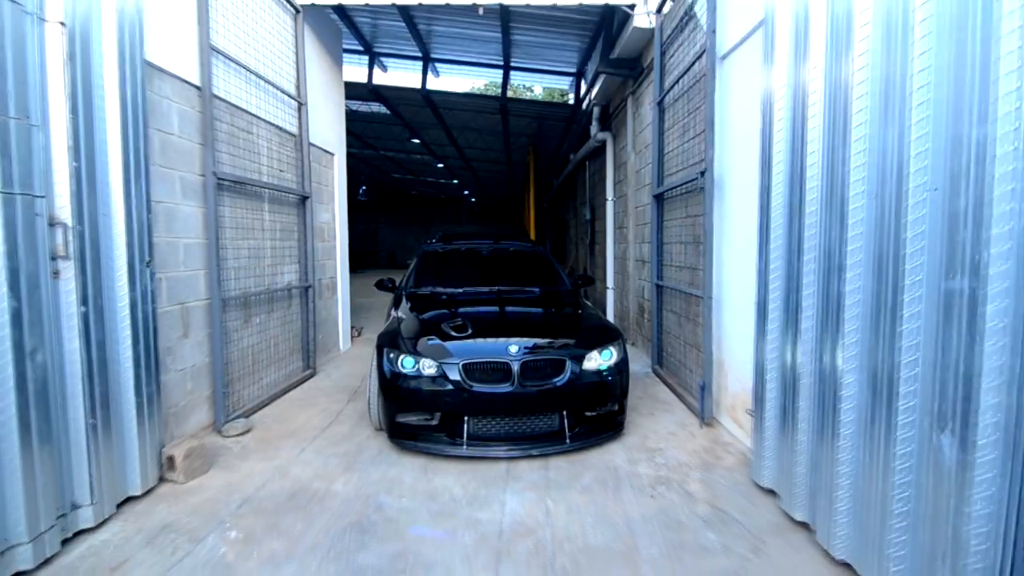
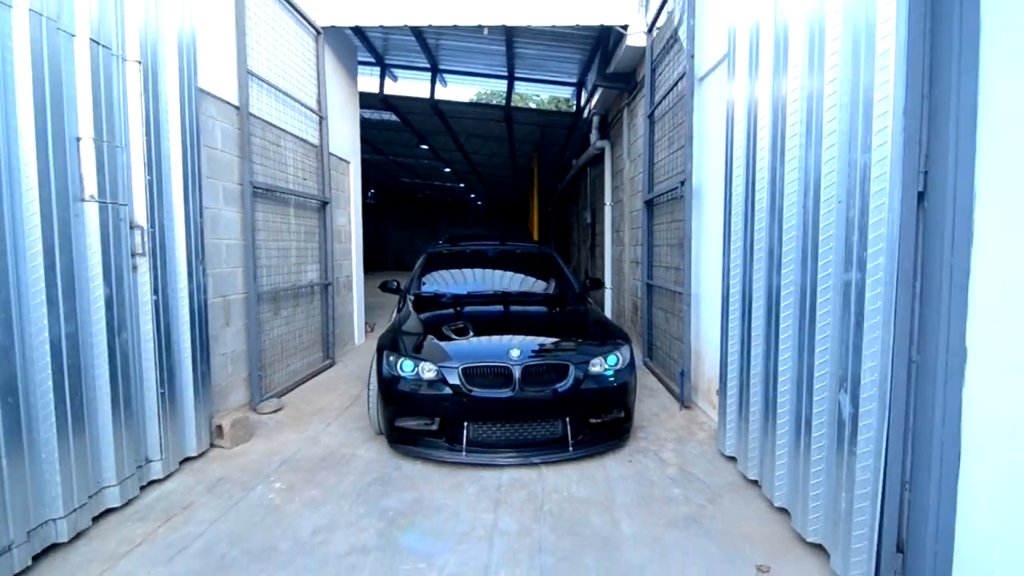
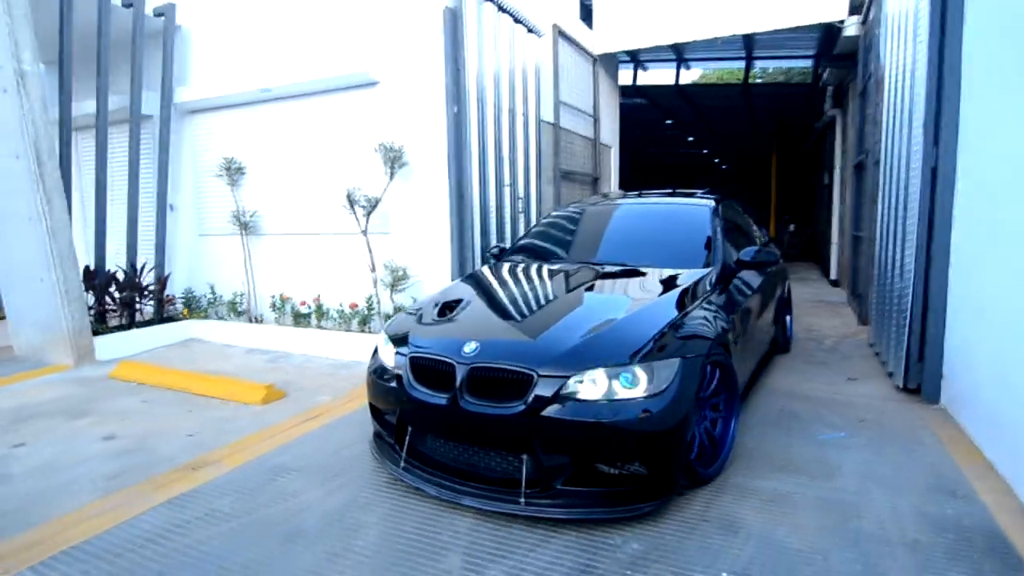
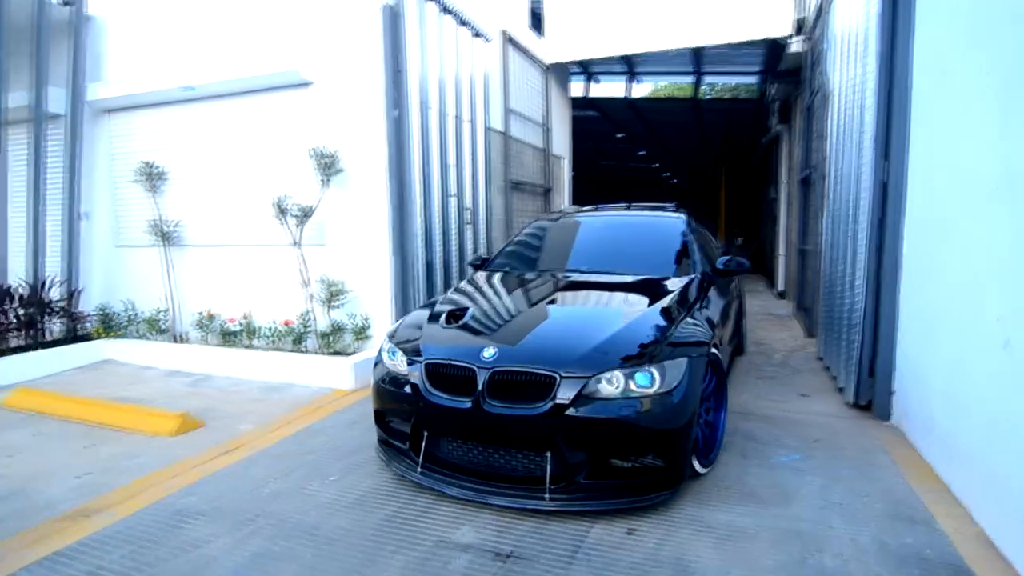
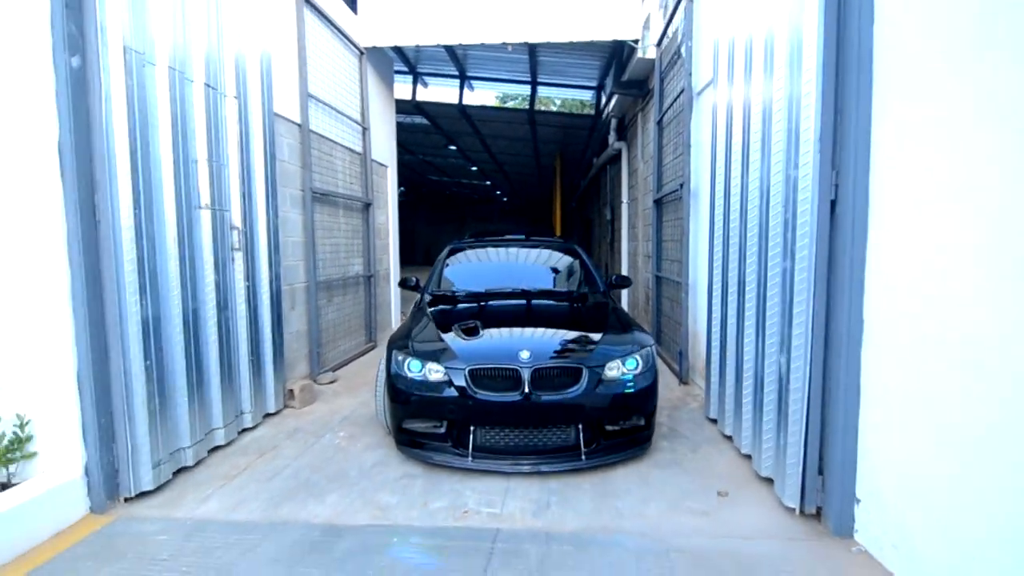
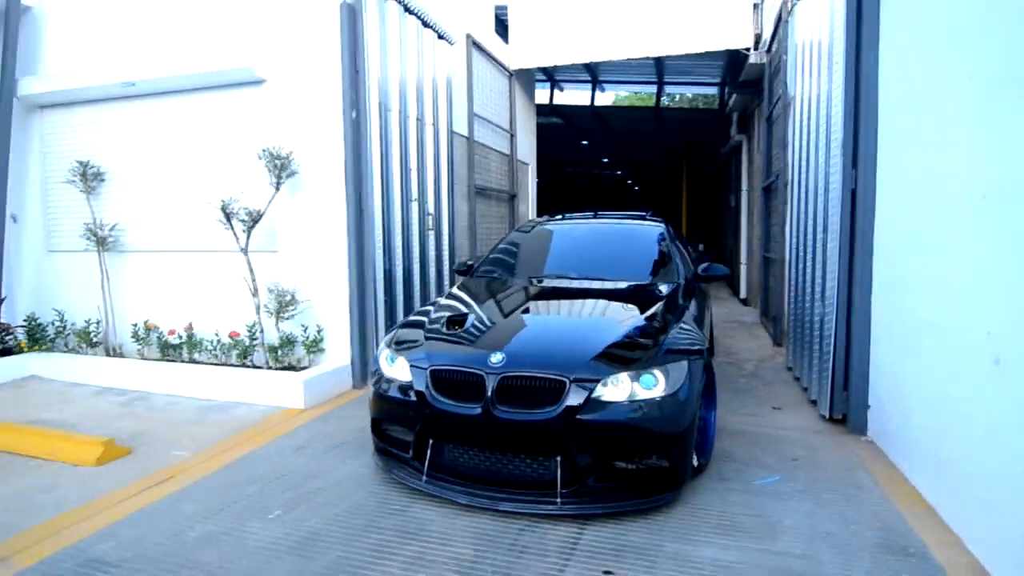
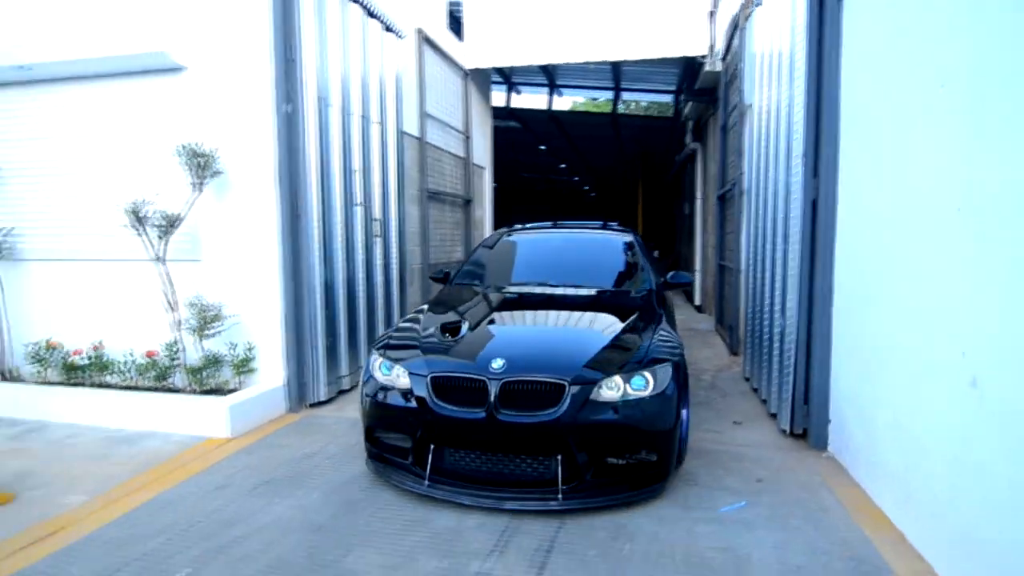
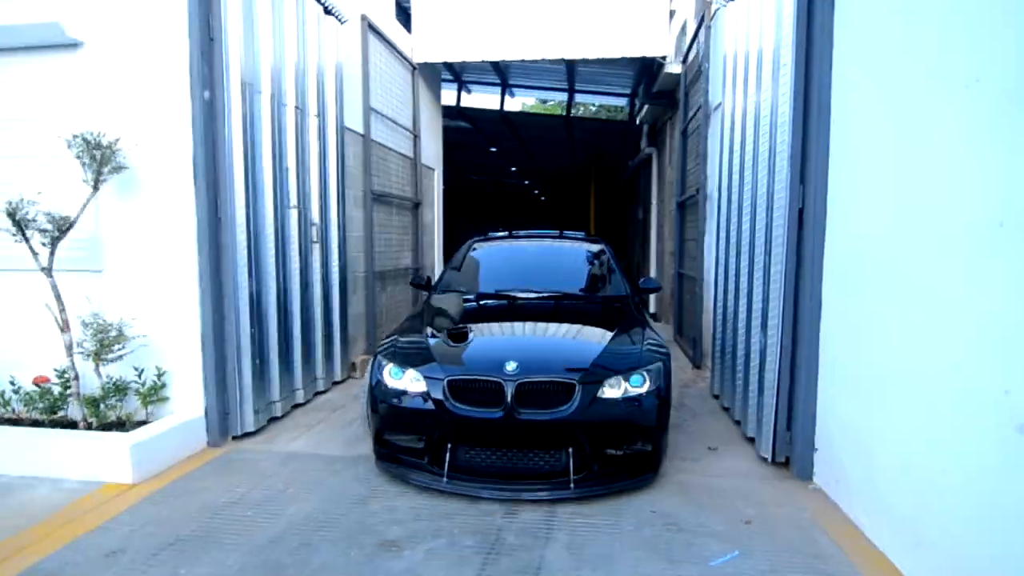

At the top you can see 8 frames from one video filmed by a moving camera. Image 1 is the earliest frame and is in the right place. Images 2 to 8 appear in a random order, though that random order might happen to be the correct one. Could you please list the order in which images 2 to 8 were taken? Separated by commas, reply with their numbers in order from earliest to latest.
2, 5, 8, 7, 6, 4, 3
